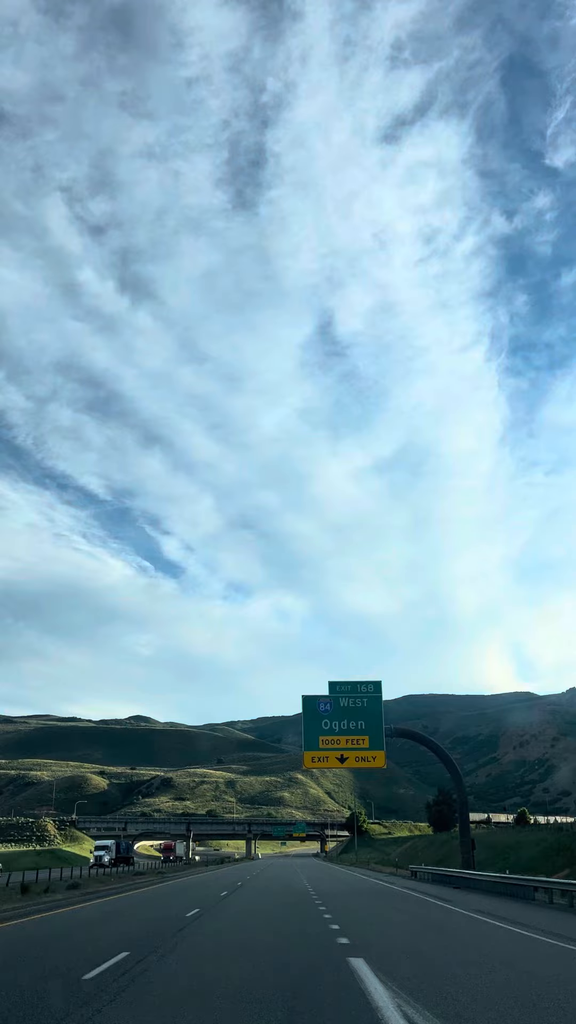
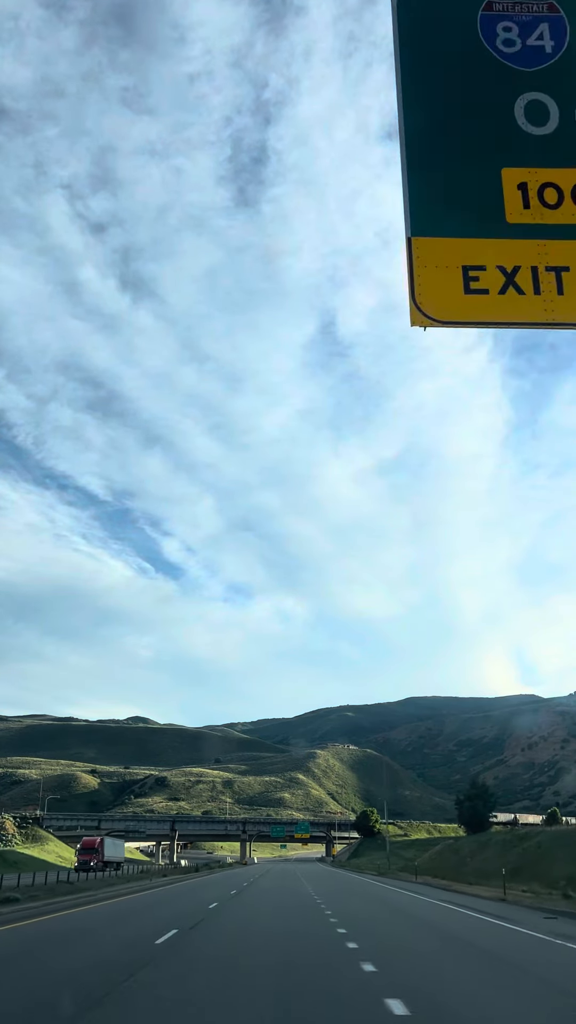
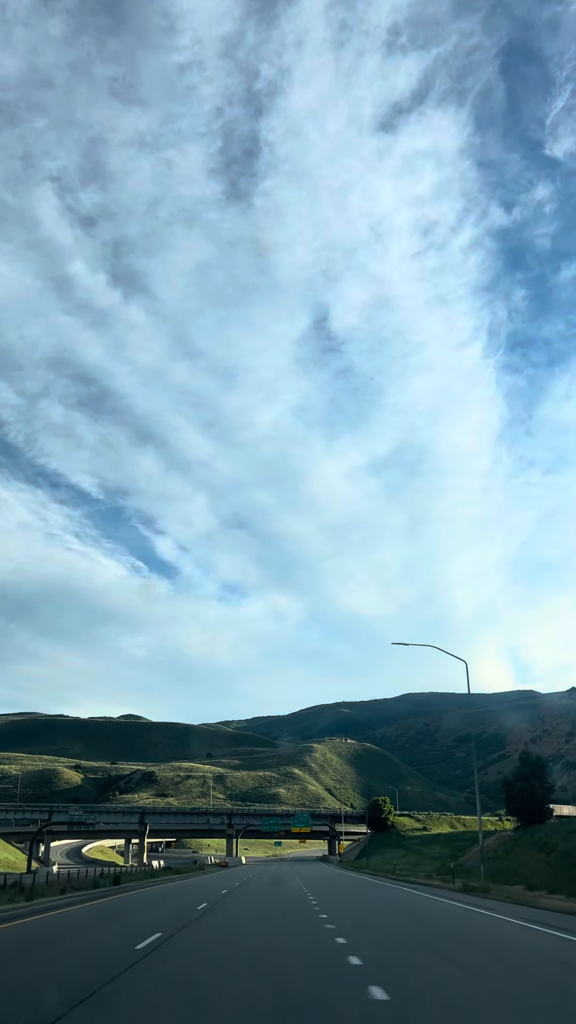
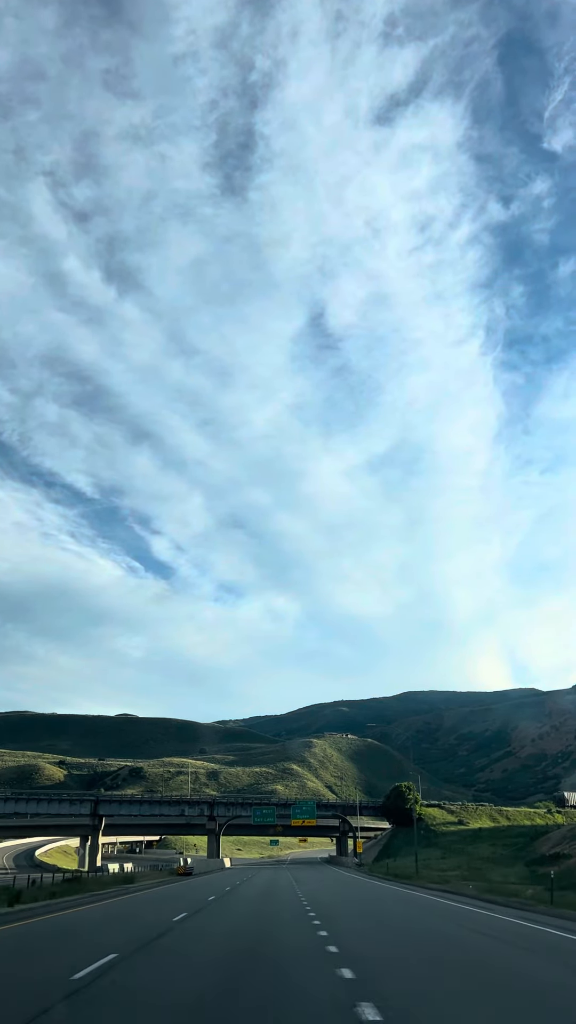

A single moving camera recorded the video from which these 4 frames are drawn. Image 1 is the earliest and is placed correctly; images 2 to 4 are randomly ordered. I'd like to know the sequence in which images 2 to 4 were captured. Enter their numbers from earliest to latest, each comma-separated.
2, 3, 4
